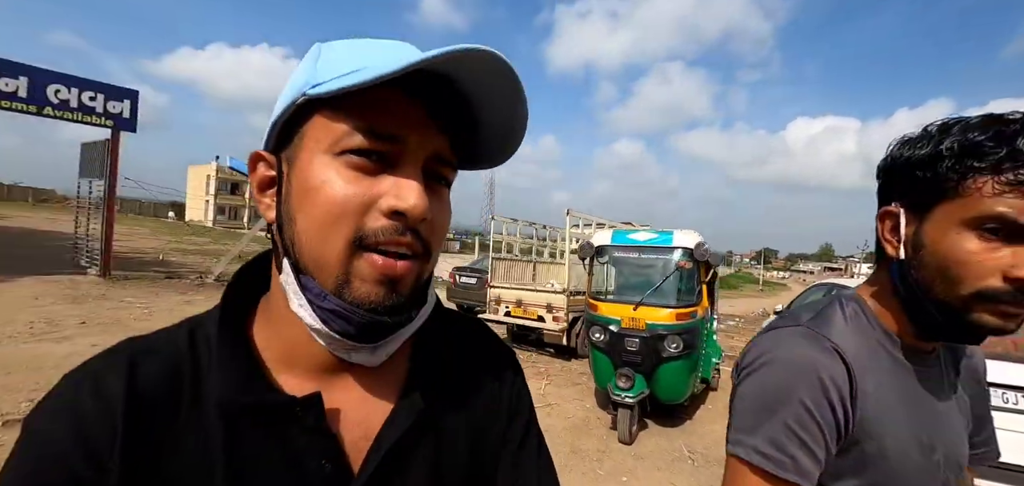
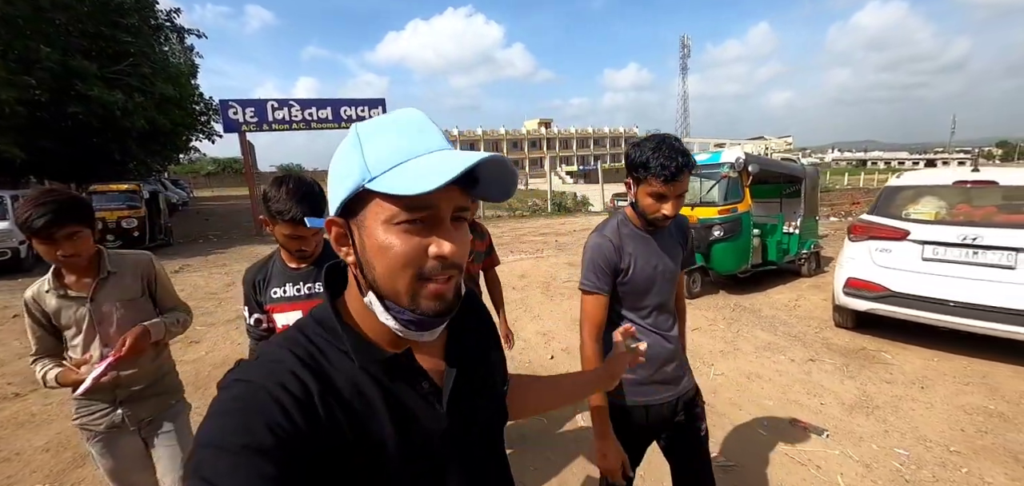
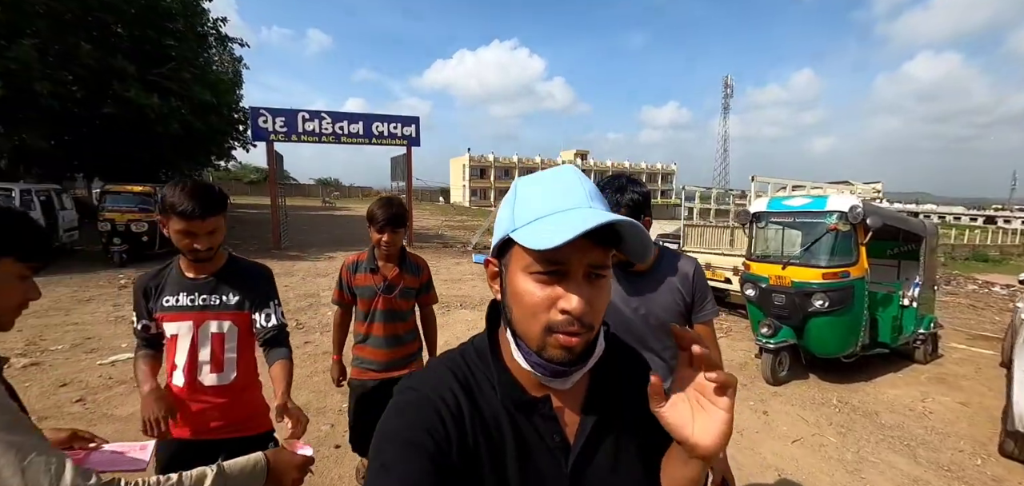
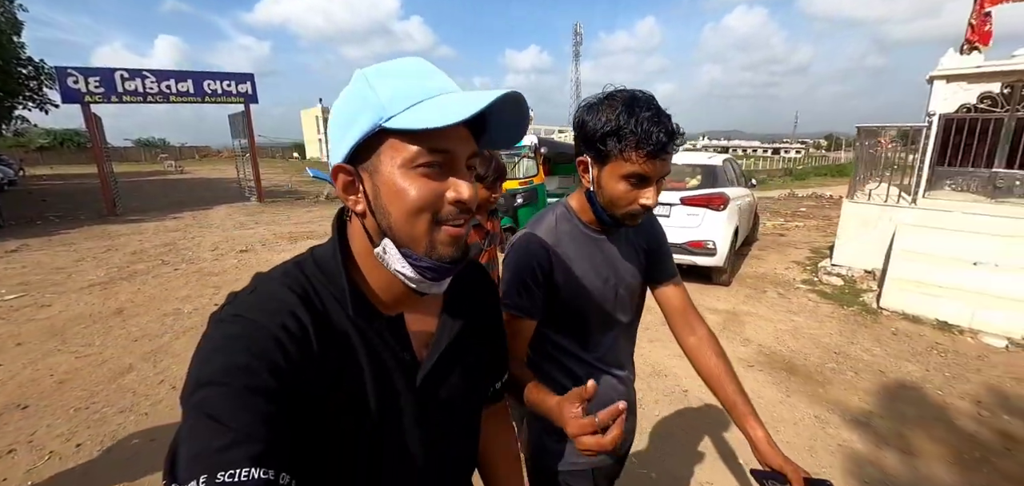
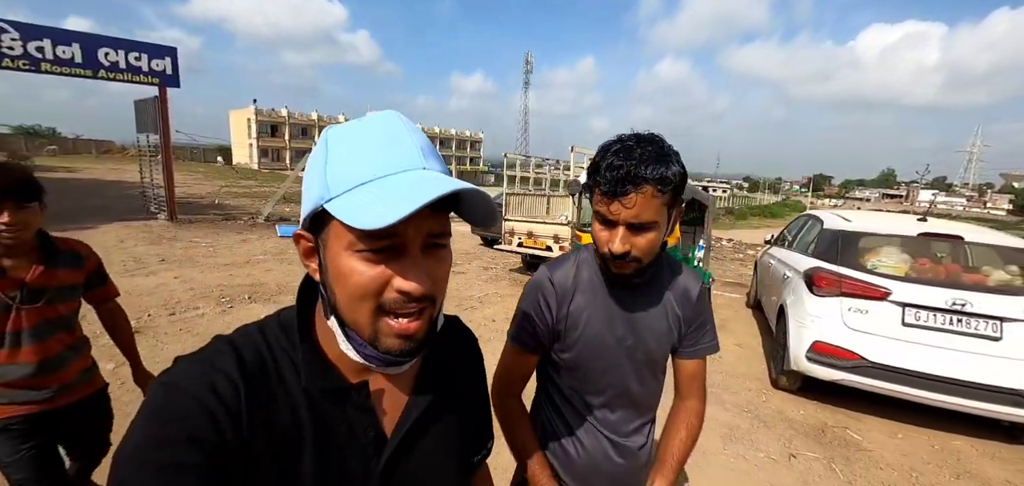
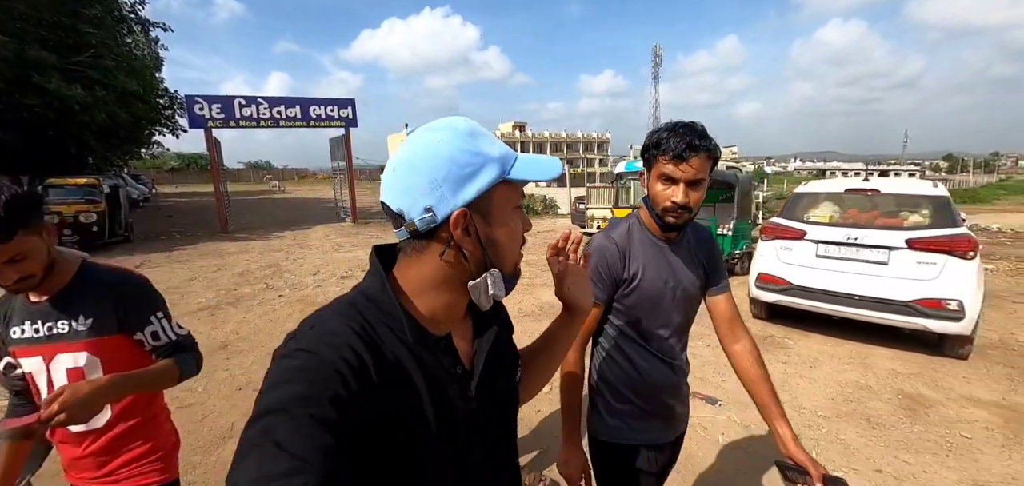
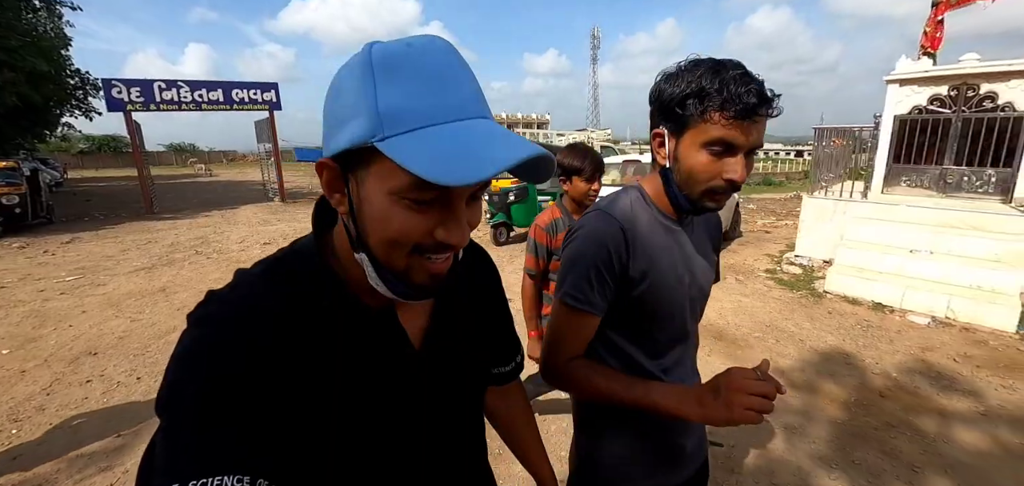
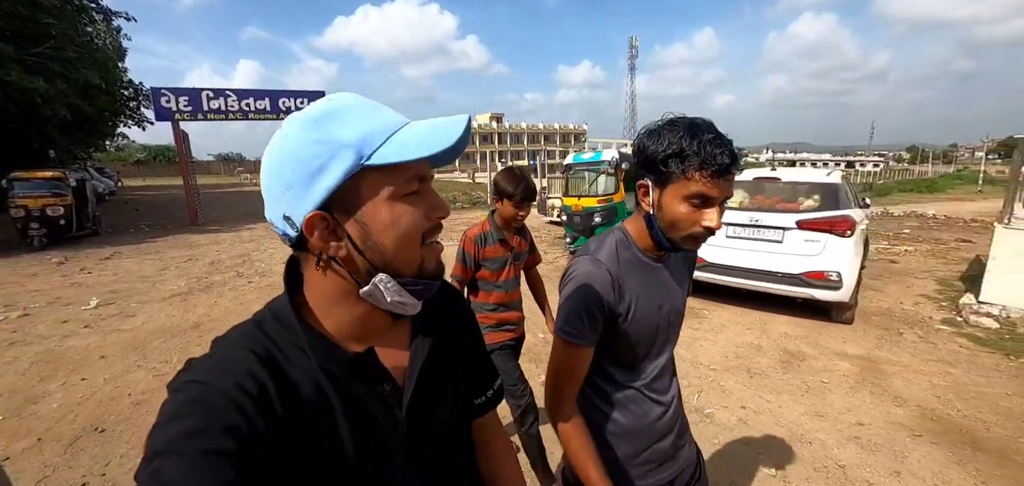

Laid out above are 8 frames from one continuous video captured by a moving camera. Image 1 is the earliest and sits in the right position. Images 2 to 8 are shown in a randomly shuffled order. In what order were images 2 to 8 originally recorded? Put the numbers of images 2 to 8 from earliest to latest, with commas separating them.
5, 3, 2, 6, 8, 4, 7
